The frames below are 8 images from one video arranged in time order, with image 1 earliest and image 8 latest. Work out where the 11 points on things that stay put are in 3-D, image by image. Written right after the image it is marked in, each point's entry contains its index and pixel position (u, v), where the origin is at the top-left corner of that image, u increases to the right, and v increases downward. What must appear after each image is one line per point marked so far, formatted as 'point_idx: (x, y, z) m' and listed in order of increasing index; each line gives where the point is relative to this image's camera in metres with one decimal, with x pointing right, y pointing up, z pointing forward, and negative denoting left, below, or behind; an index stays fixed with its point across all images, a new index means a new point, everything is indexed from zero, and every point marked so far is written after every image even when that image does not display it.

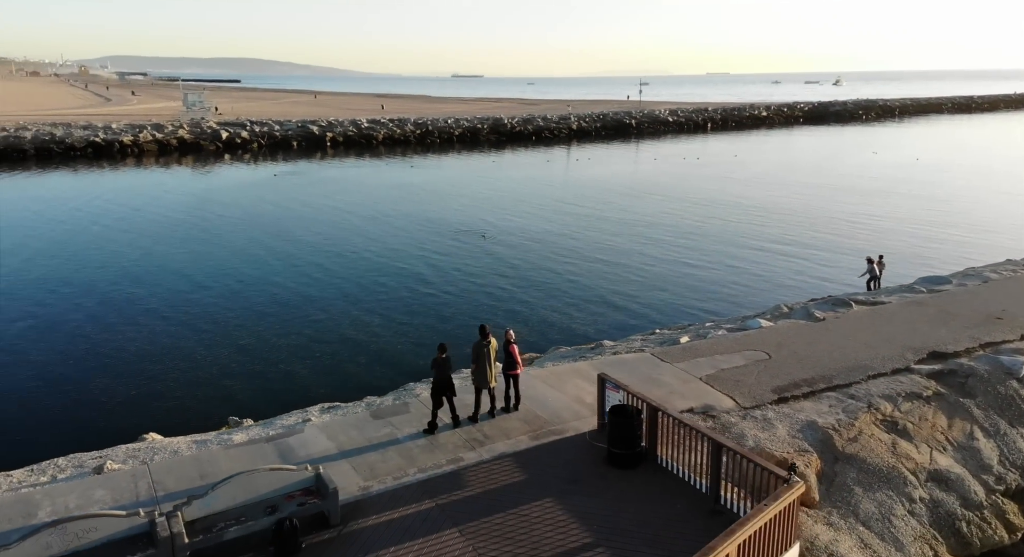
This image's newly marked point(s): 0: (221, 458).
0: (-3.6, -2.2, +7.7) m
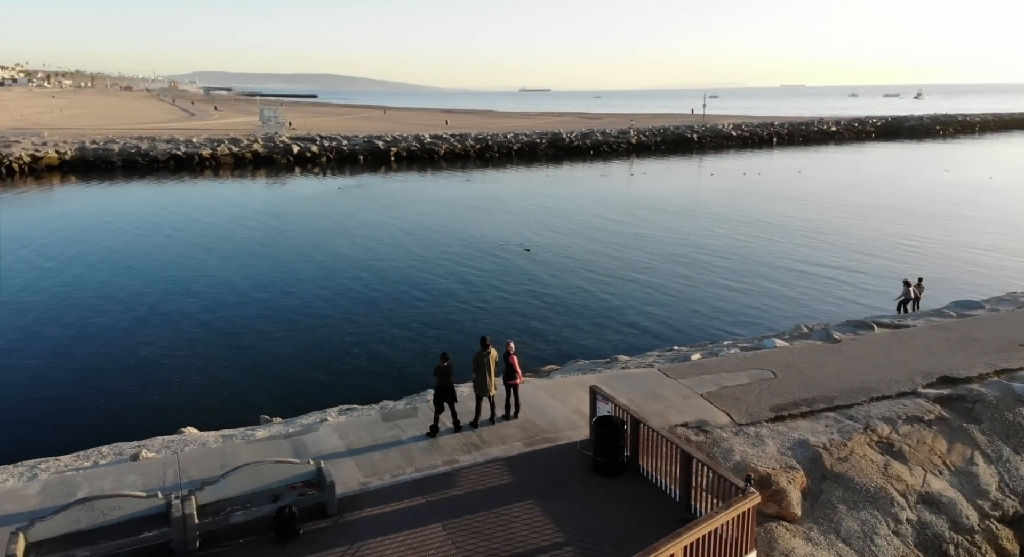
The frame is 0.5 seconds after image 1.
0: (-3.6, -2.3, +8.4) m
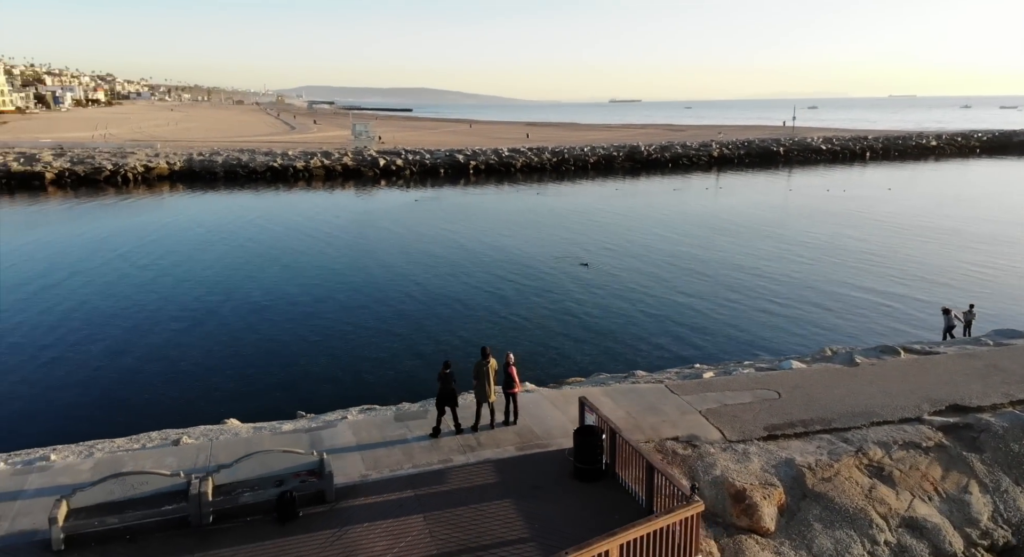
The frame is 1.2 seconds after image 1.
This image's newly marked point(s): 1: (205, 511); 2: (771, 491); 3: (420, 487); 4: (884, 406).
0: (-3.6, -2.4, +9.2) m
1: (-3.2, -2.4, +6.6) m
2: (+3.0, -2.5, +7.3) m
3: (-1.1, -2.4, +7.3) m
4: (+5.7, -1.9, +9.6) m
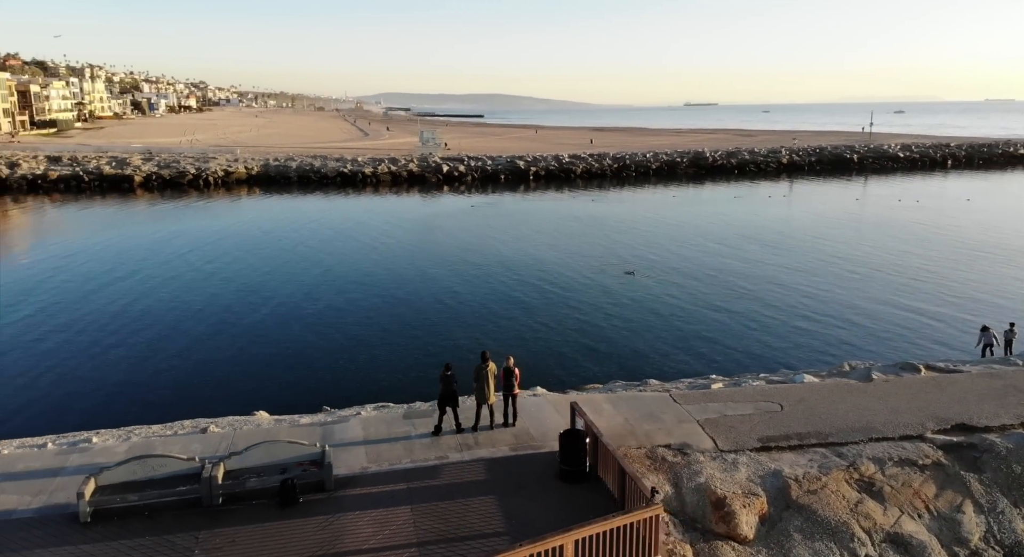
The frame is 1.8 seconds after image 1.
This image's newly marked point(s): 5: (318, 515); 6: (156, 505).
0: (-3.6, -2.4, +9.8) m
1: (-3.4, -2.4, +7.2) m
2: (+2.8, -2.6, +7.5) m
3: (-1.2, -2.5, +7.7) m
4: (+5.7, -2.2, +9.6) m
5: (-2.1, -2.6, +6.9) m
6: (-4.0, -2.6, +7.2) m
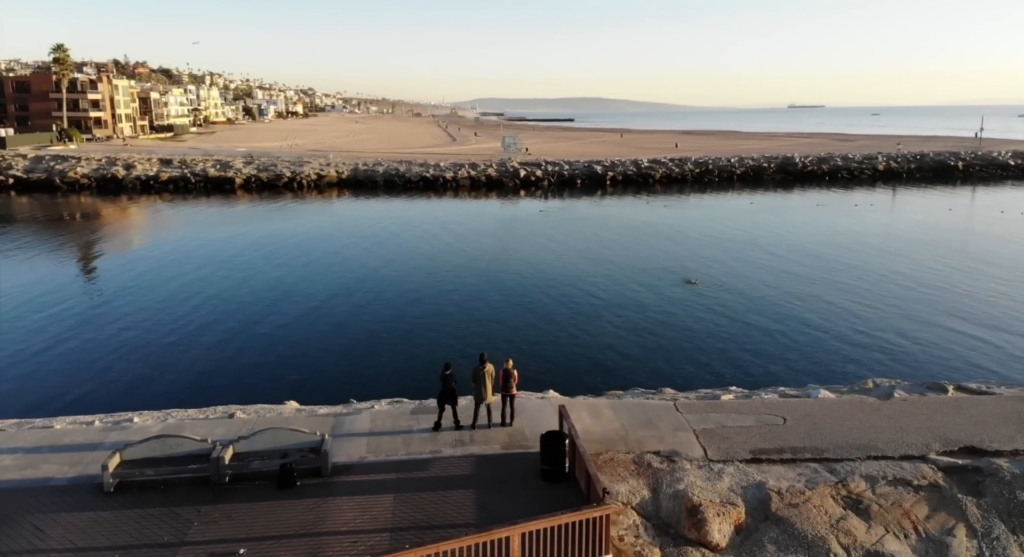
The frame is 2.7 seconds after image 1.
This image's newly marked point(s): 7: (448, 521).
0: (-3.6, -2.4, +10.5) m
1: (-3.6, -2.4, +7.8) m
2: (+2.6, -2.8, +7.6) m
3: (-1.4, -2.5, +8.2) m
4: (+5.7, -2.4, +9.4) m
5: (-2.4, -2.6, +7.5) m
6: (-4.3, -2.5, +7.9) m
7: (-0.7, -2.6, +6.8) m
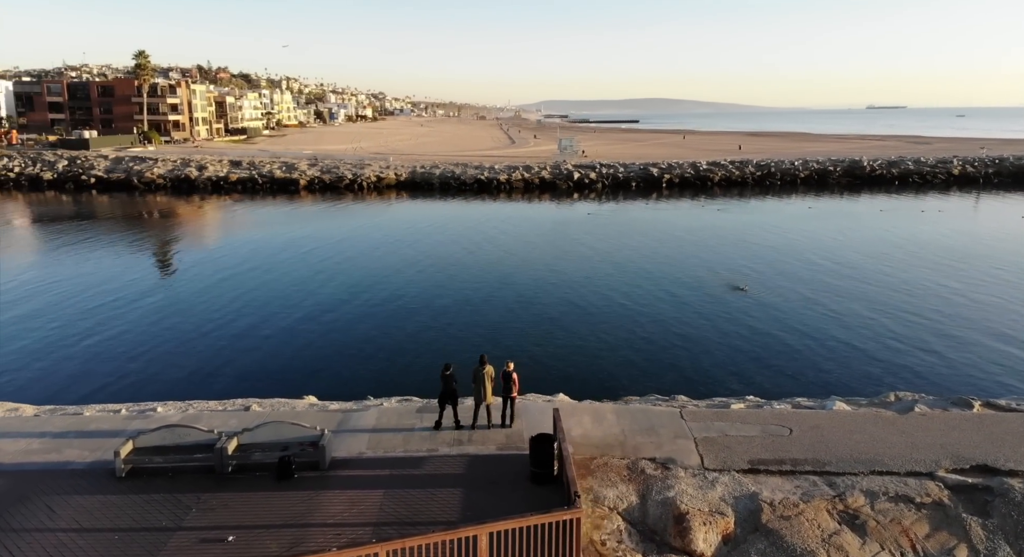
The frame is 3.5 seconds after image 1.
0: (-3.5, -2.4, +10.9) m
1: (-3.7, -2.4, +8.2) m
2: (+2.4, -2.9, +7.5) m
3: (-1.5, -2.5, +8.4) m
4: (+5.6, -2.6, +9.2) m
5: (-2.6, -2.6, +7.8) m
6: (-4.4, -2.5, +8.3) m
7: (-0.9, -2.7, +7.0) m
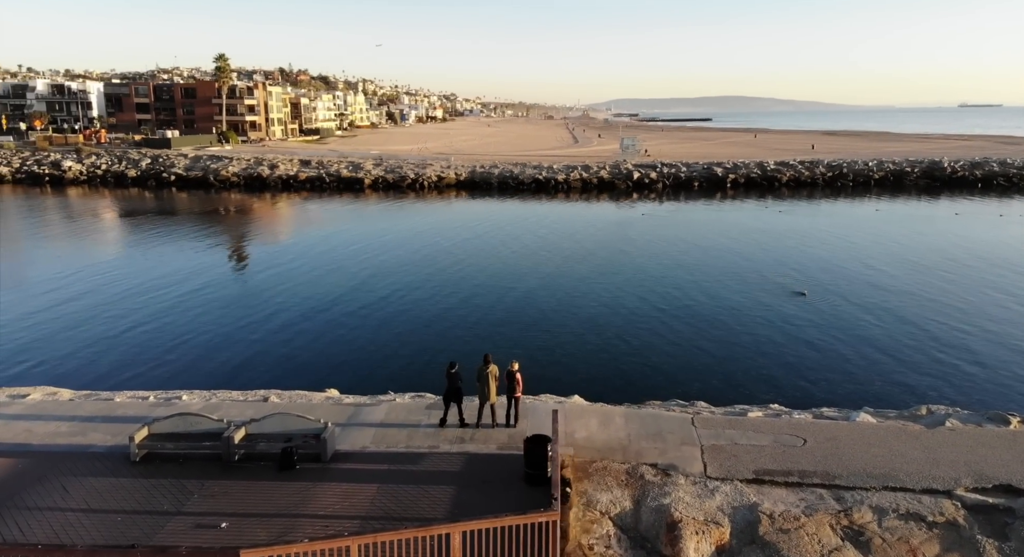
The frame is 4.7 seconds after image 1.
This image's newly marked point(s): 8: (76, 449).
0: (-3.4, -2.3, +11.1) m
1: (-3.8, -2.3, +8.5) m
2: (+2.3, -2.9, +7.3) m
3: (-1.6, -2.5, +8.5) m
4: (+5.6, -2.7, +8.8) m
5: (-2.6, -2.6, +8.0) m
6: (-4.4, -2.4, +8.6) m
7: (-1.0, -2.6, +7.1) m
8: (-6.3, -2.4, +9.1) m
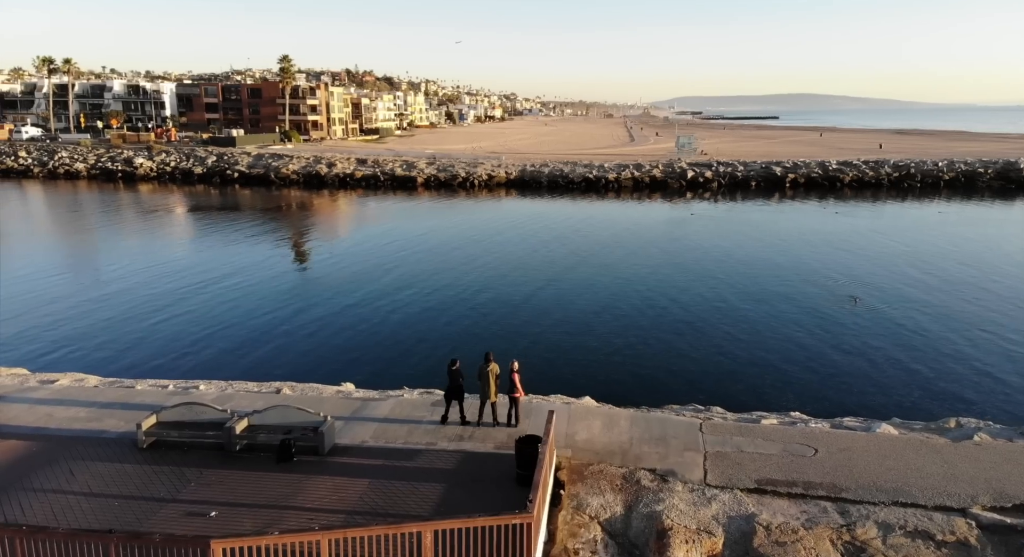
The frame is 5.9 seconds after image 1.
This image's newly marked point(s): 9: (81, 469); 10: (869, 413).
0: (-3.3, -2.2, +11.3) m
1: (-3.9, -2.2, +8.6) m
2: (+2.2, -2.9, +7.1) m
3: (-1.6, -2.5, +8.6) m
4: (+5.5, -2.8, +8.3) m
5: (-2.7, -2.5, +8.1) m
6: (-4.5, -2.3, +8.8) m
7: (-1.2, -2.6, +7.1) m
8: (-6.3, -2.3, +9.4) m
9: (-5.5, -2.4, +8.1) m
10: (+7.5, -2.8, +13.4) m
